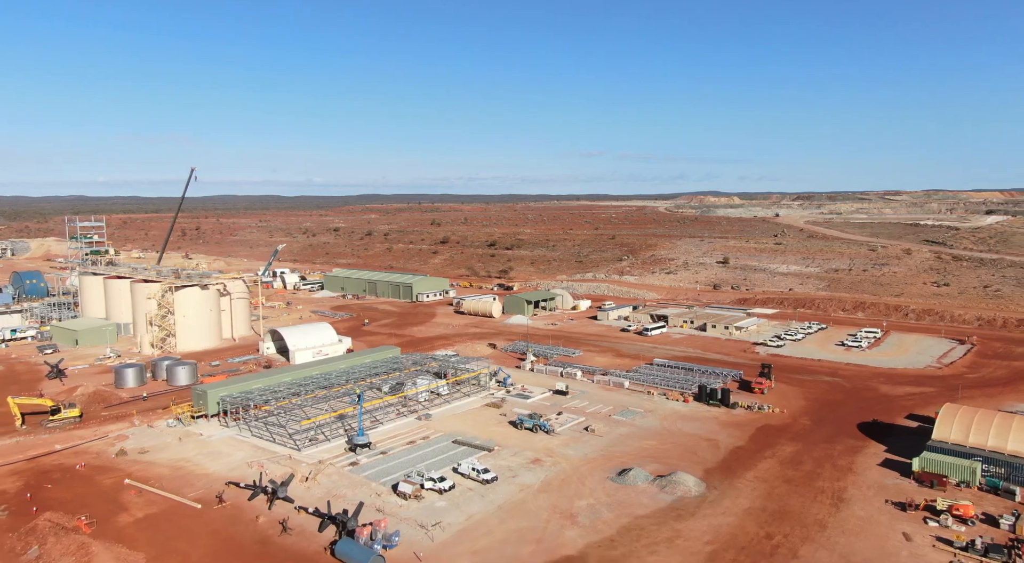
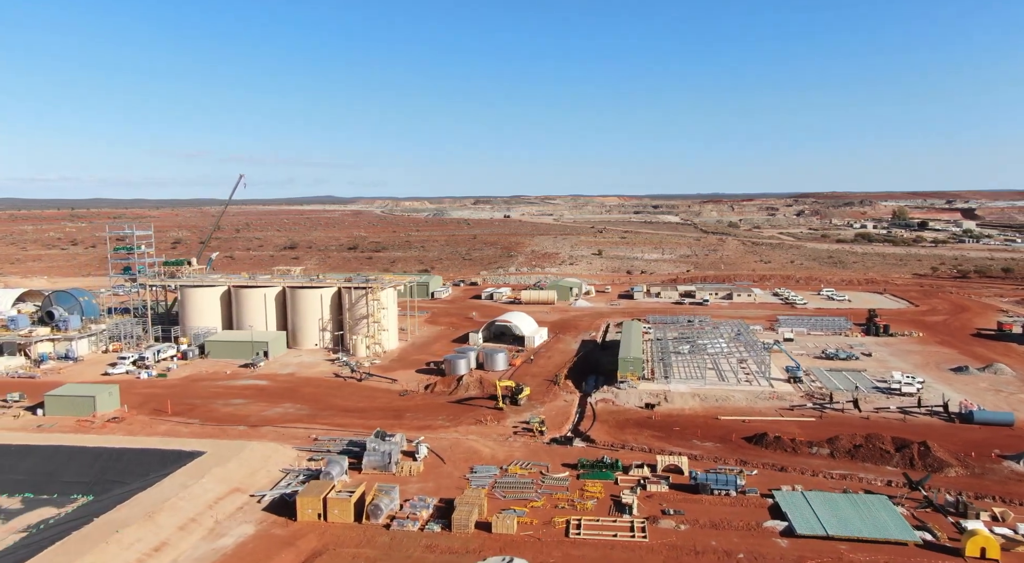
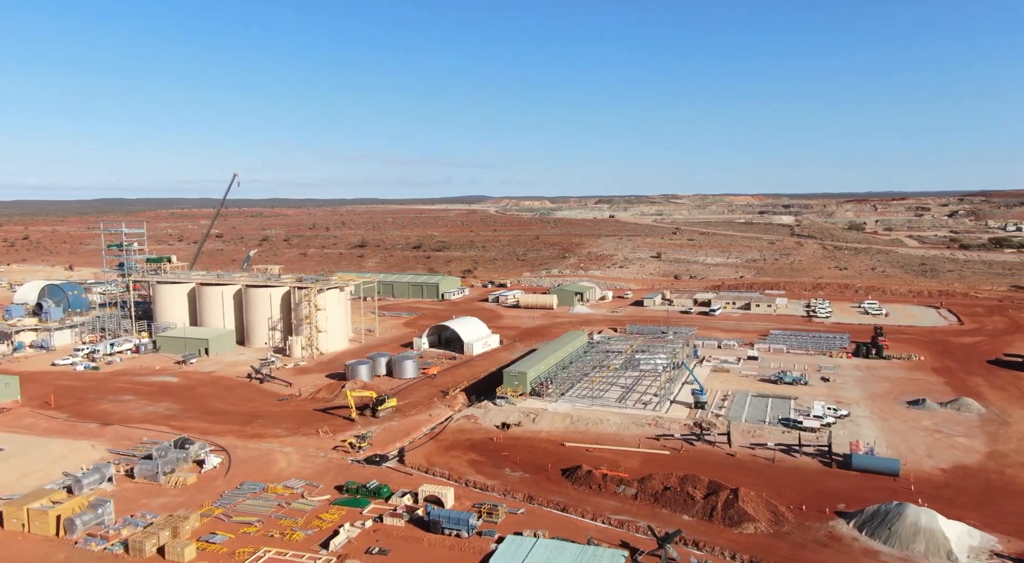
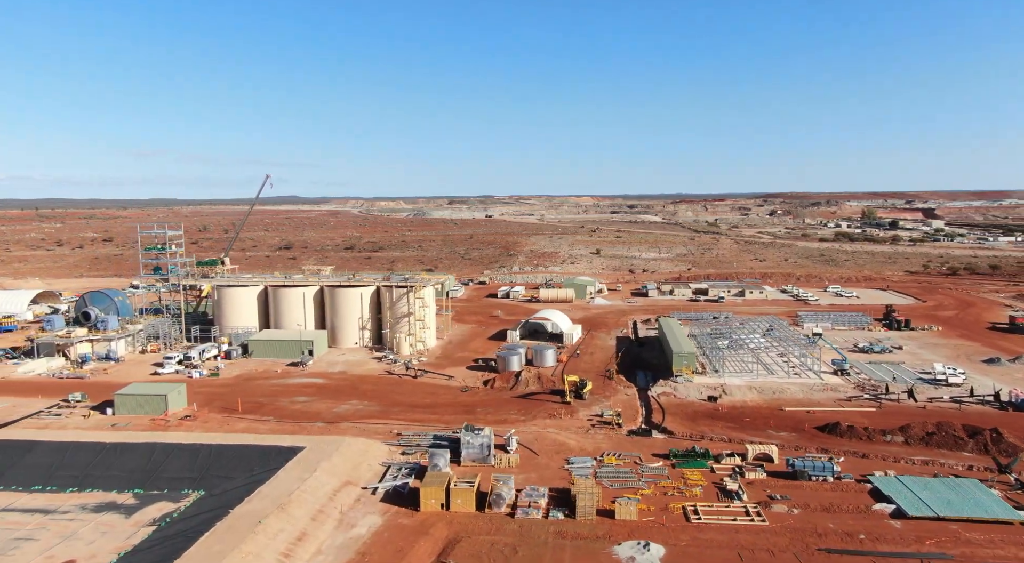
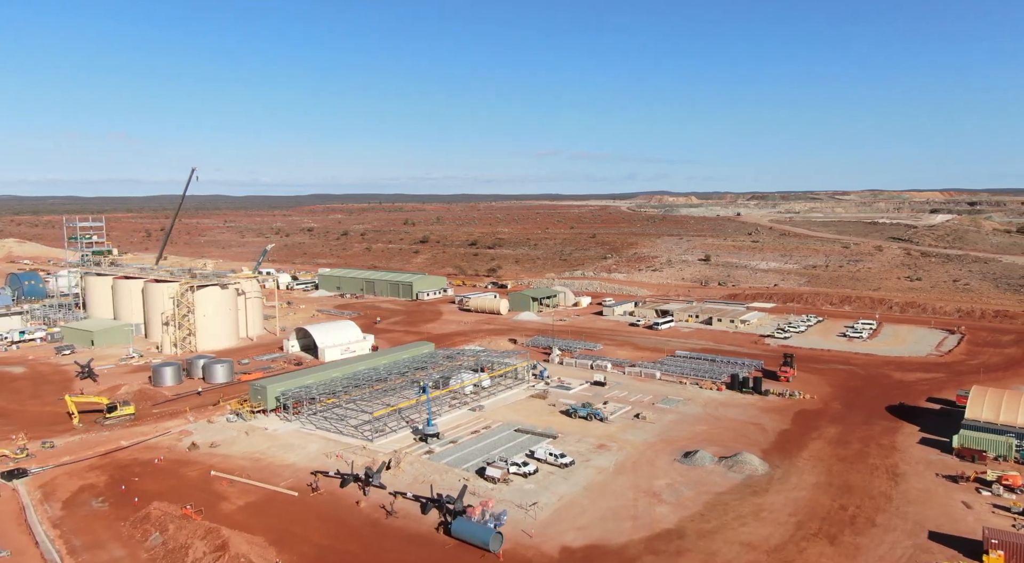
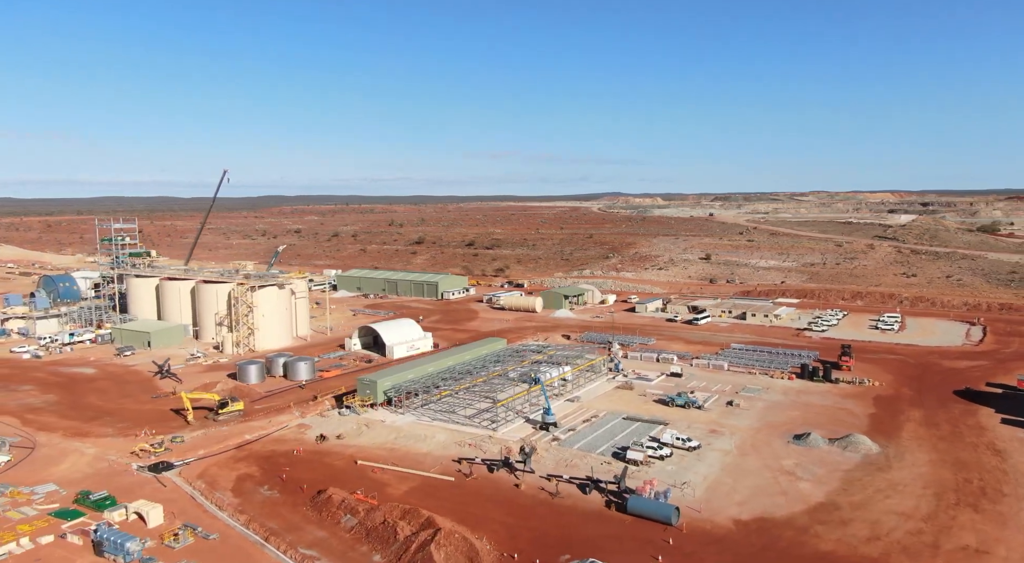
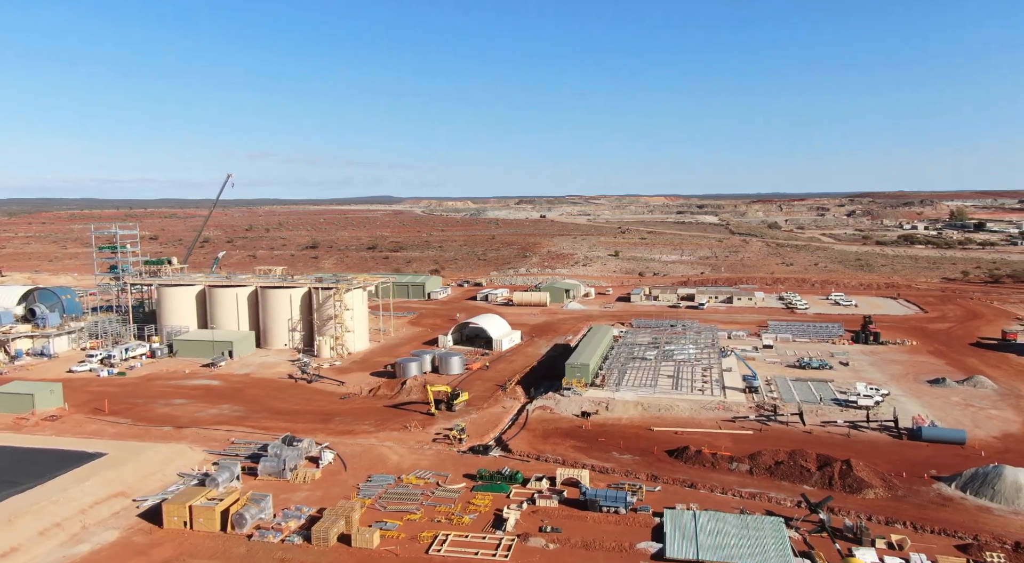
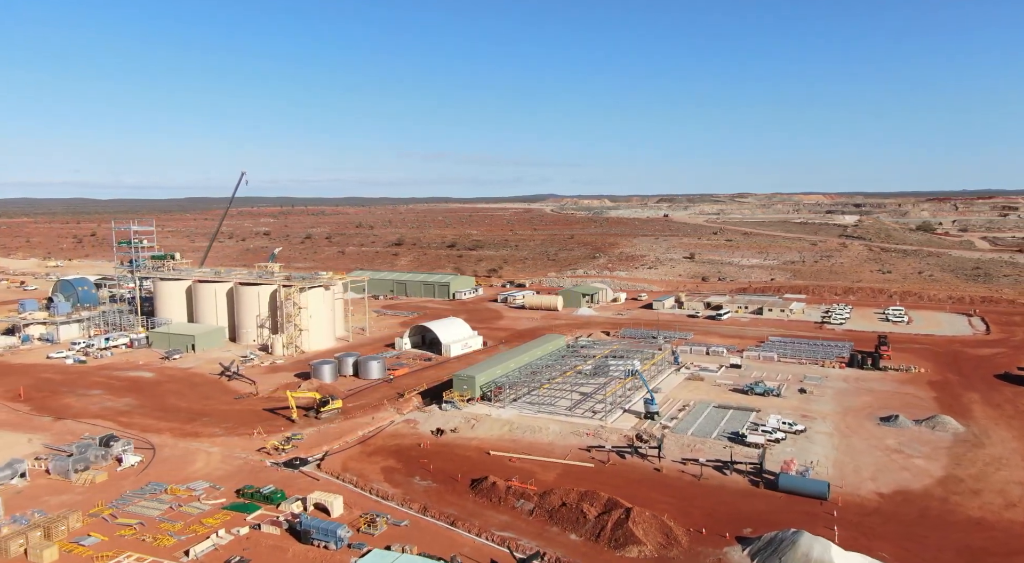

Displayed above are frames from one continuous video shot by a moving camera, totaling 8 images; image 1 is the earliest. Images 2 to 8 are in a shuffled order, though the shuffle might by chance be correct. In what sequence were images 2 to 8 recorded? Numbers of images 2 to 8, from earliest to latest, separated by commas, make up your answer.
5, 6, 8, 3, 7, 2, 4
